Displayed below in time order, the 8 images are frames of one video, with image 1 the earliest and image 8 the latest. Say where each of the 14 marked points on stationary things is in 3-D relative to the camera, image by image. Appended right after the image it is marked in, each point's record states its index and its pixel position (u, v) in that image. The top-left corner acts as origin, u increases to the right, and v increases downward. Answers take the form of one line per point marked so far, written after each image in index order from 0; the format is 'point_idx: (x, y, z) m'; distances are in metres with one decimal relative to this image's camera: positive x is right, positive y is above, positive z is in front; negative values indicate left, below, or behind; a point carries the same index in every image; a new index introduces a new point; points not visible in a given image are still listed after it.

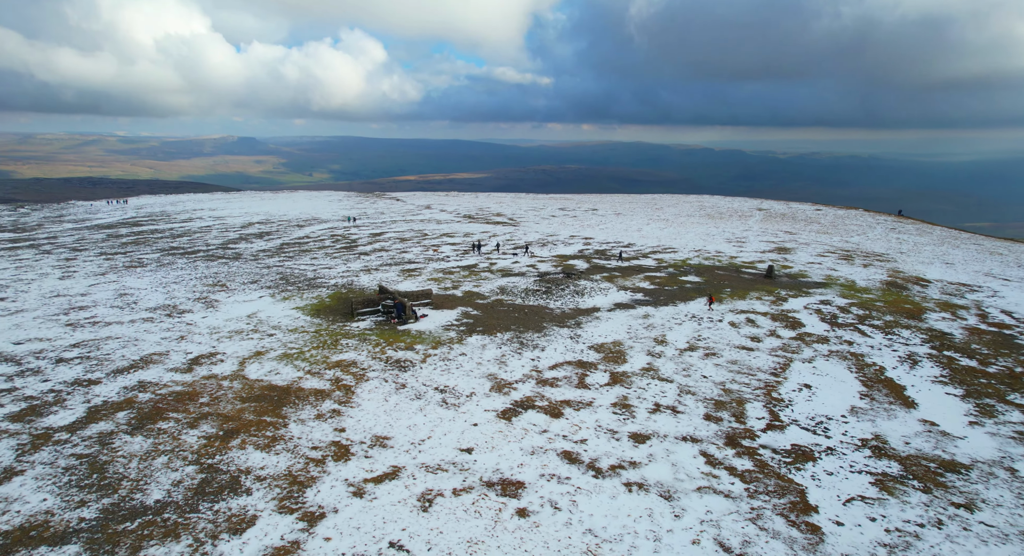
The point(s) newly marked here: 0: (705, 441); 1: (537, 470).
0: (+6.5, -5.6, +18.9) m
1: (+0.7, -6.0, +17.6) m
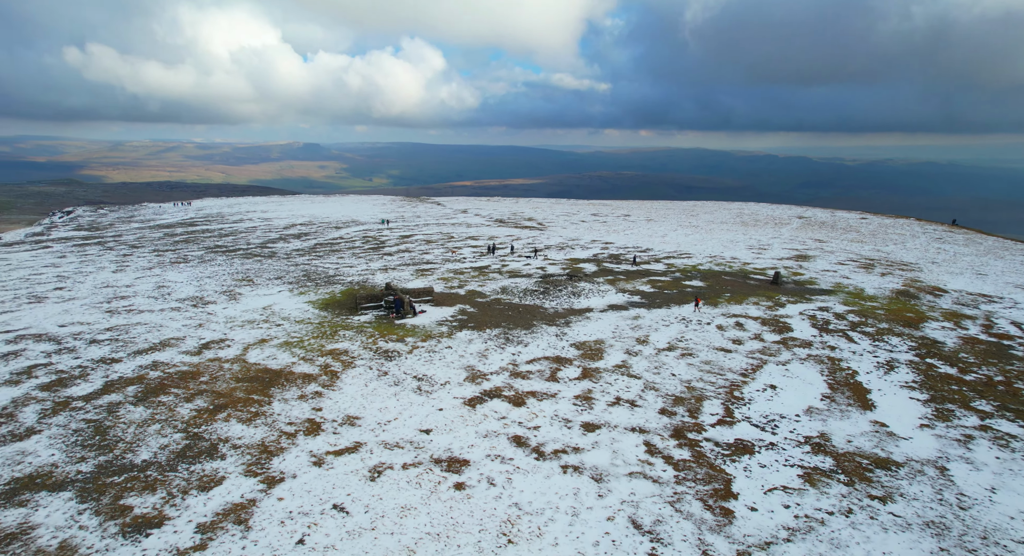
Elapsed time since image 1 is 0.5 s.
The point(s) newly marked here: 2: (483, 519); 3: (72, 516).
0: (+4.8, -5.5, +19.8) m
1: (-1.0, -5.8, +18.9) m
2: (-0.9, -6.6, +15.4) m
3: (-12.7, -6.7, +16.0) m
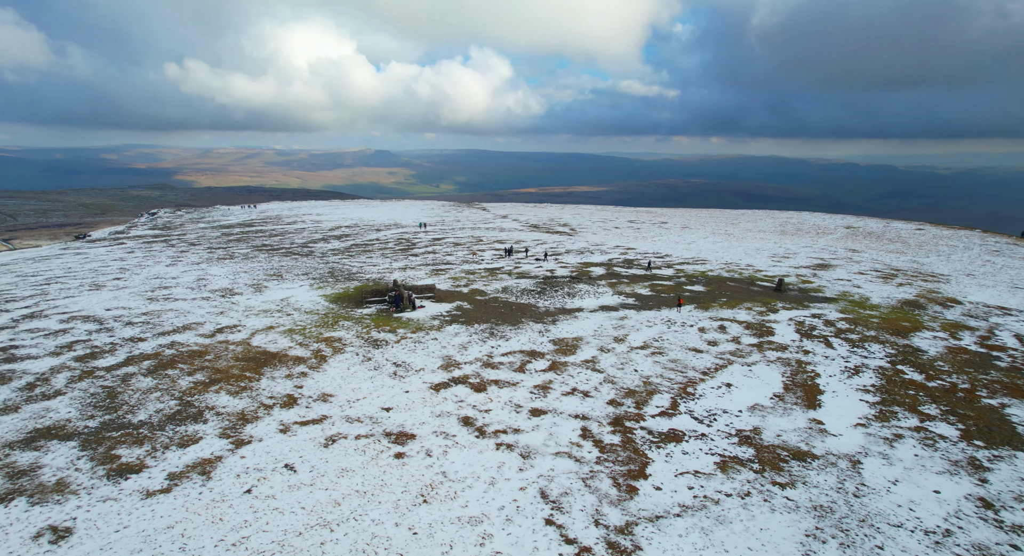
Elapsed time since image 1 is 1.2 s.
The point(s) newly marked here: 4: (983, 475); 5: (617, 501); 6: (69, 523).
0: (+2.9, -5.4, +21.0) m
1: (-3.0, -5.5, +20.7) m
2: (-3.2, -6.3, +17.2) m
3: (-15.0, -6.1, +19.0) m
4: (+13.8, -5.9, +16.6) m
5: (+3.0, -6.4, +16.1) m
6: (-12.7, -6.8, +15.9) m
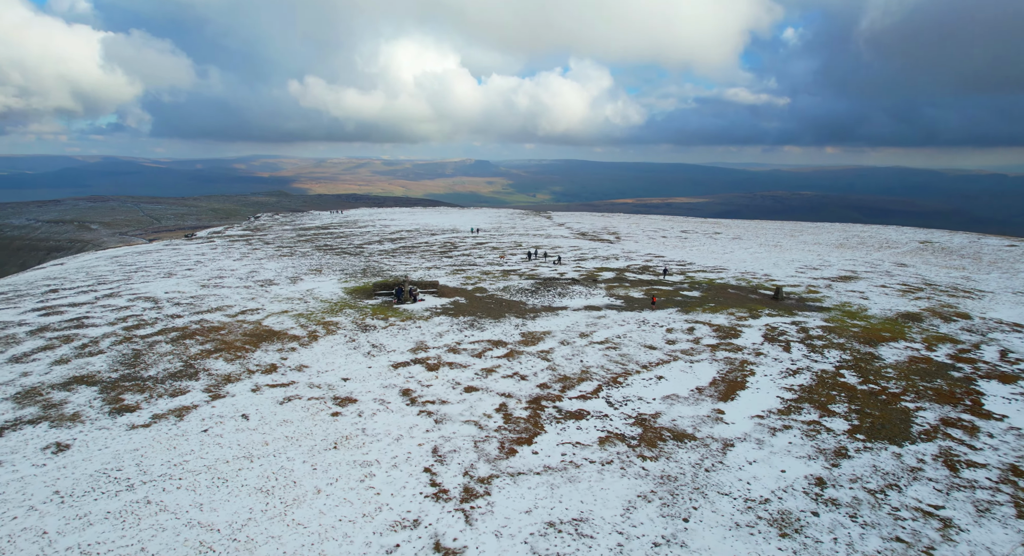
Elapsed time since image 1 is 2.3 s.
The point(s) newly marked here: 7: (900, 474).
0: (0.0, -5.0, +23.4) m
1: (-5.9, -5.0, +23.9) m
2: (-6.7, -5.7, +20.4) m
3: (-18.0, -5.2, +23.9) m
4: (+10.1, -5.9, +17.5) m
5: (-0.7, -6.0, +18.5) m
6: (-16.2, -5.9, +20.5) m
7: (+11.9, -6.0, +17.1) m
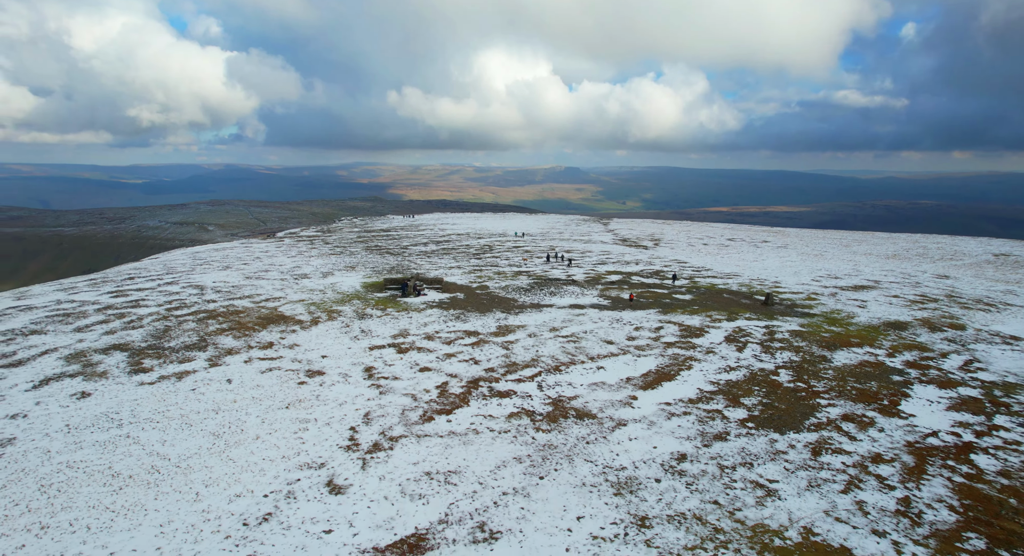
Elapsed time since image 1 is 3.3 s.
0: (-2.6, -4.7, +26.2) m
1: (-8.4, -4.5, +27.5) m
2: (-9.6, -5.1, +24.1) m
3: (-20.4, -4.4, +29.0) m
4: (+6.7, -5.7, +19.0) m
5: (-3.9, -5.6, +21.4) m
6: (-19.1, -5.1, +25.4) m
7: (+8.3, -5.9, +18.5) m
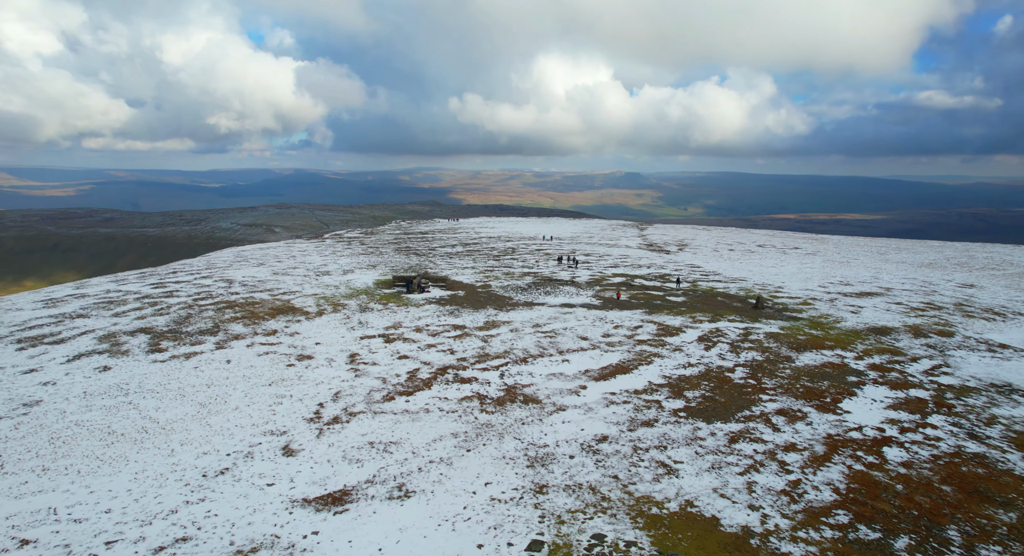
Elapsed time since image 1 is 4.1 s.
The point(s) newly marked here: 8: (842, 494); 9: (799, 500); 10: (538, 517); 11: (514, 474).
0: (-4.3, -4.4, +28.4) m
1: (-9.9, -4.2, +30.2) m
2: (-11.4, -4.7, +26.9) m
3: (-21.7, -3.8, +32.7) m
4: (+4.4, -5.6, +20.4) m
5: (-6.0, -5.3, +23.7) m
6: (-20.7, -4.5, +28.9) m
7: (+6.0, -5.7, +19.8) m
8: (+9.7, -6.4, +16.5) m
9: (+8.3, -6.4, +16.1) m
10: (+0.7, -6.4, +15.0) m
11: (+0.1, -6.1, +17.4) m
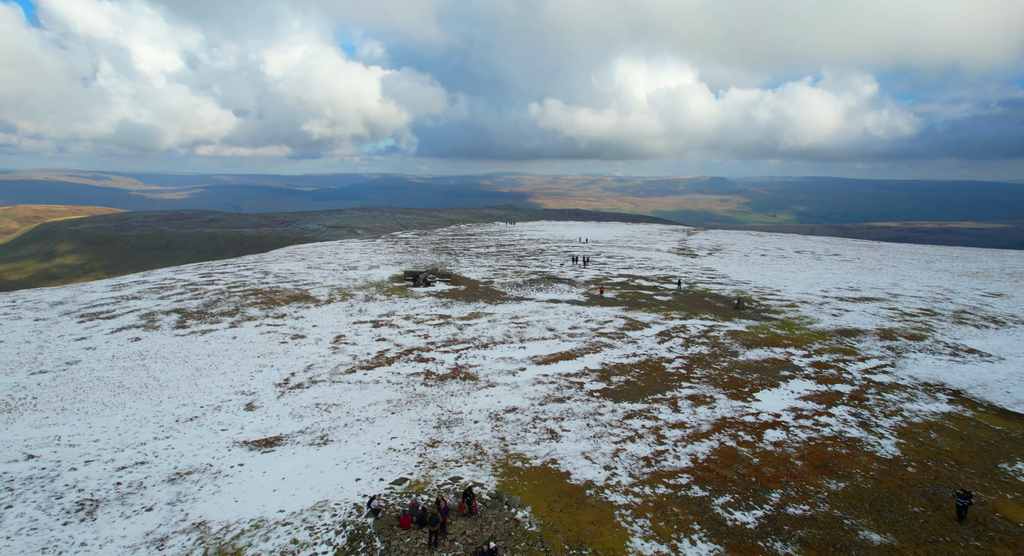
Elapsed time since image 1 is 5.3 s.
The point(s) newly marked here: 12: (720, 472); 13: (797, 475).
0: (-6.4, -3.9, +31.8) m
1: (-11.8, -3.6, +34.2) m
2: (-13.7, -4.1, +31.1) m
3: (-23.3, -3.0, +38.0) m
4: (+1.3, -5.2, +22.9) m
5: (-8.7, -4.7, +27.3) m
6: (-22.7, -3.6, +34.2) m
7: (+2.8, -5.4, +22.1) m
8: (+6.1, -6.1, +18.4) m
9: (+4.6, -6.1, +18.2) m
10: (-3.1, -5.9, +17.9) m
11: (-3.4, -5.6, +20.4) m
12: (+6.7, -6.2, +17.8) m
13: (+9.0, -6.2, +17.6) m
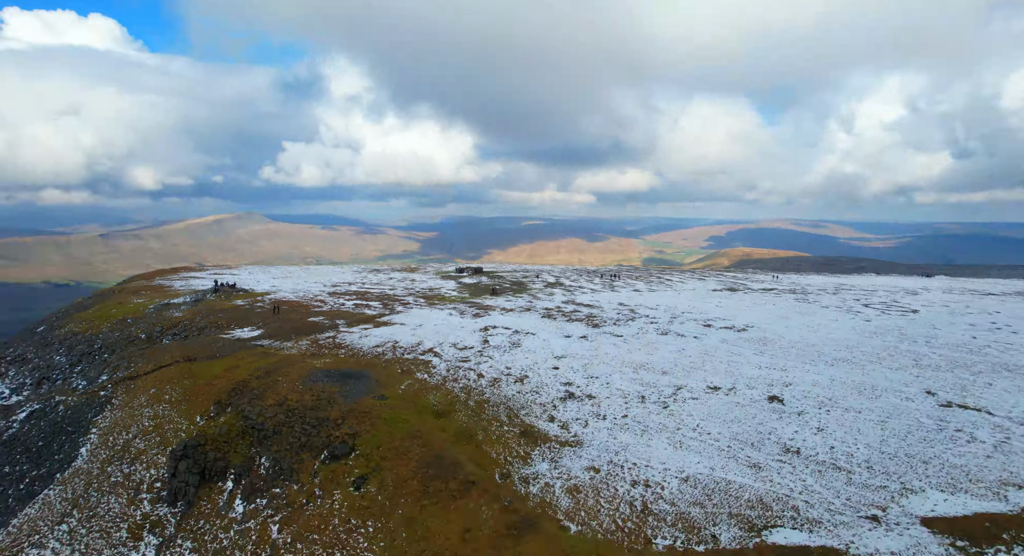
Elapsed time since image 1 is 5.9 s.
0: (-4.9, -3.1, +36.4) m
1: (-9.5, -2.1, +39.9) m
2: (-12.0, -2.2, +37.3) m
3: (-19.7, +0.1, +46.1) m
4: (+0.4, -5.3, +26.1) m
5: (-8.1, -3.5, +32.5) m
6: (-20.0, -0.5, +42.3) m
7: (+1.7, -5.7, +24.9) m
8: (+4.0, -6.7, +20.6) m
9: (+2.5, -6.6, +20.7) m
10: (-4.9, -5.3, +22.1) m
11: (-4.7, -5.0, +24.6) m
12: (+4.4, -7.0, +19.9) m
13: (+6.6, -7.2, +19.2) m
